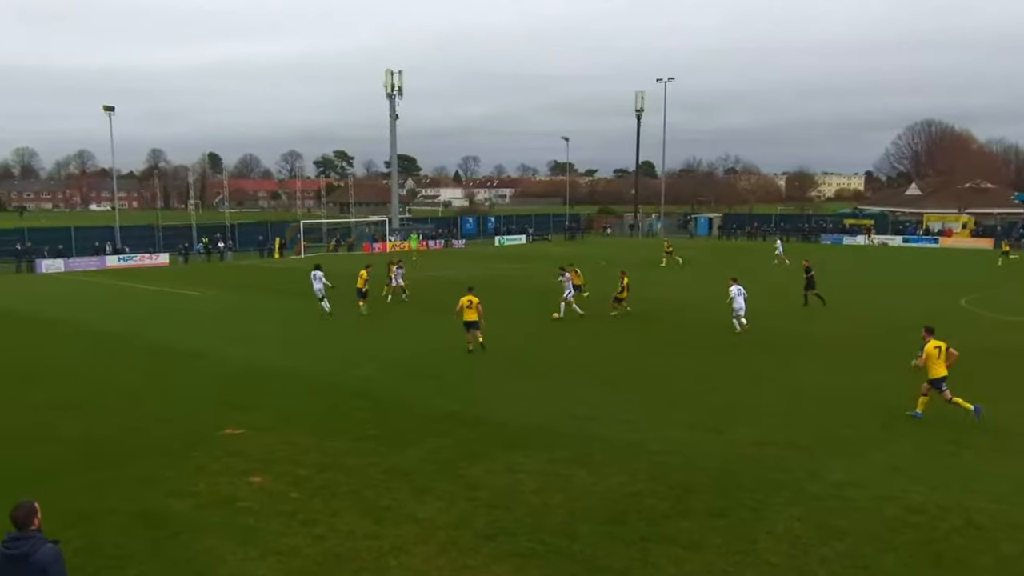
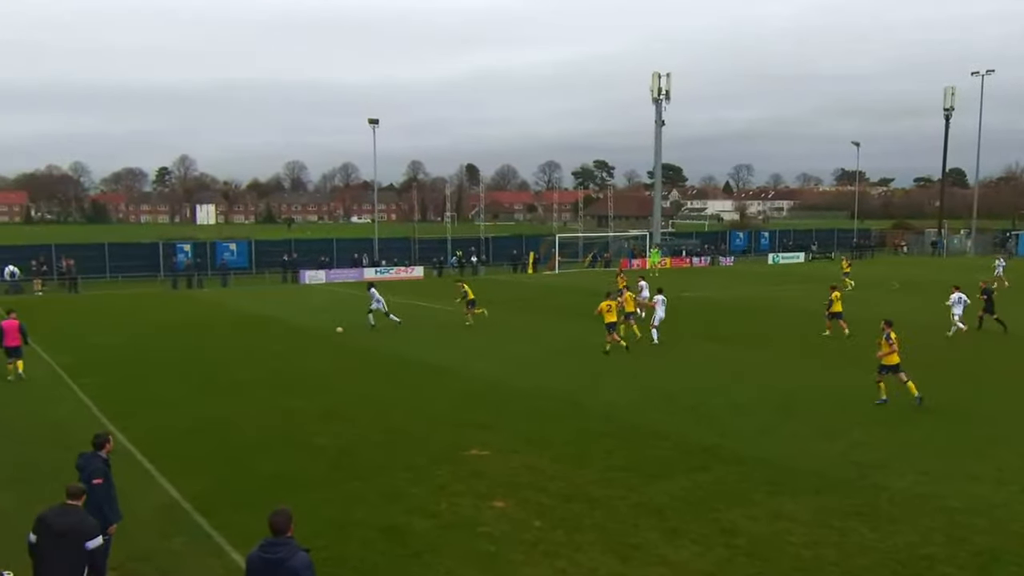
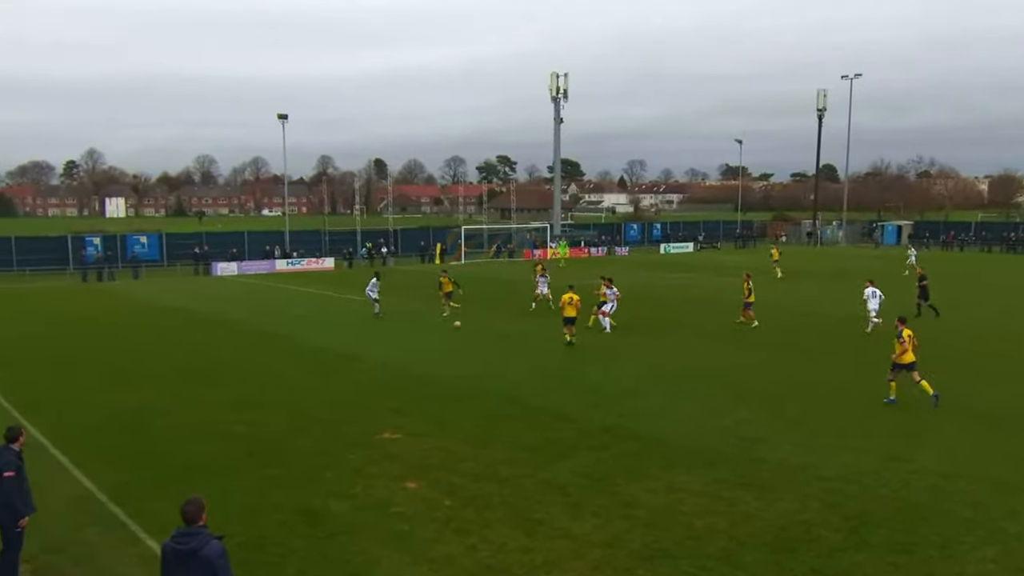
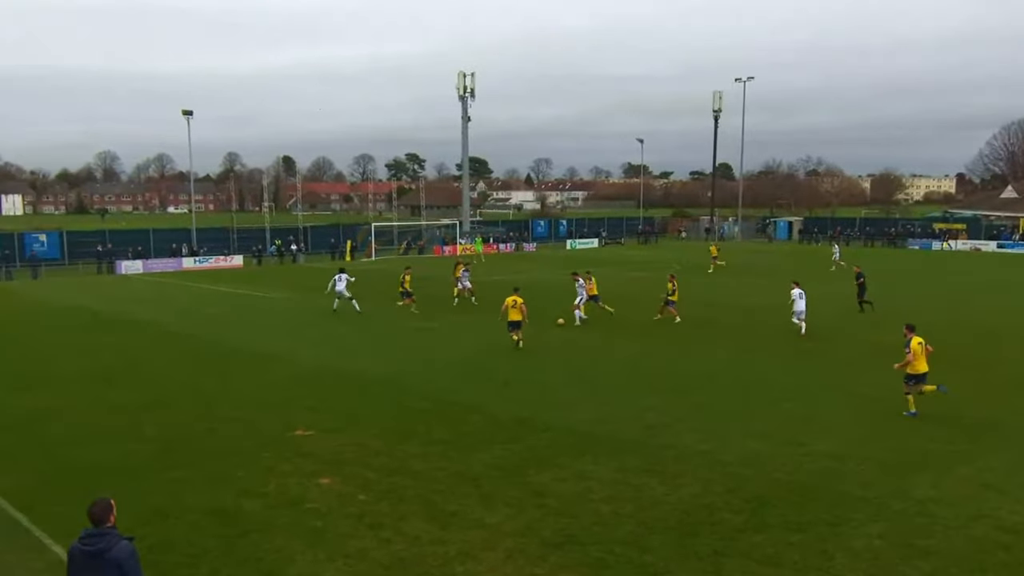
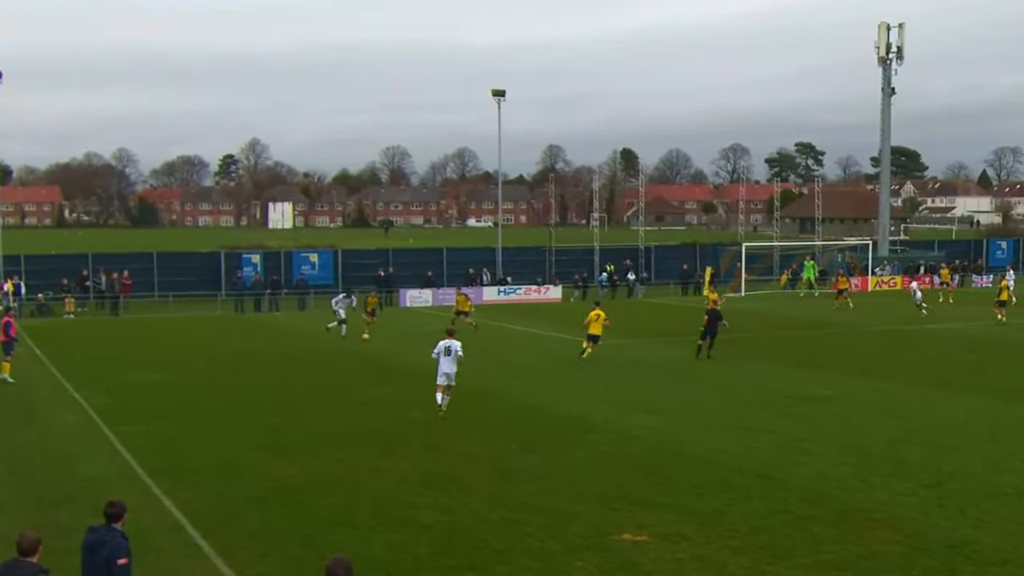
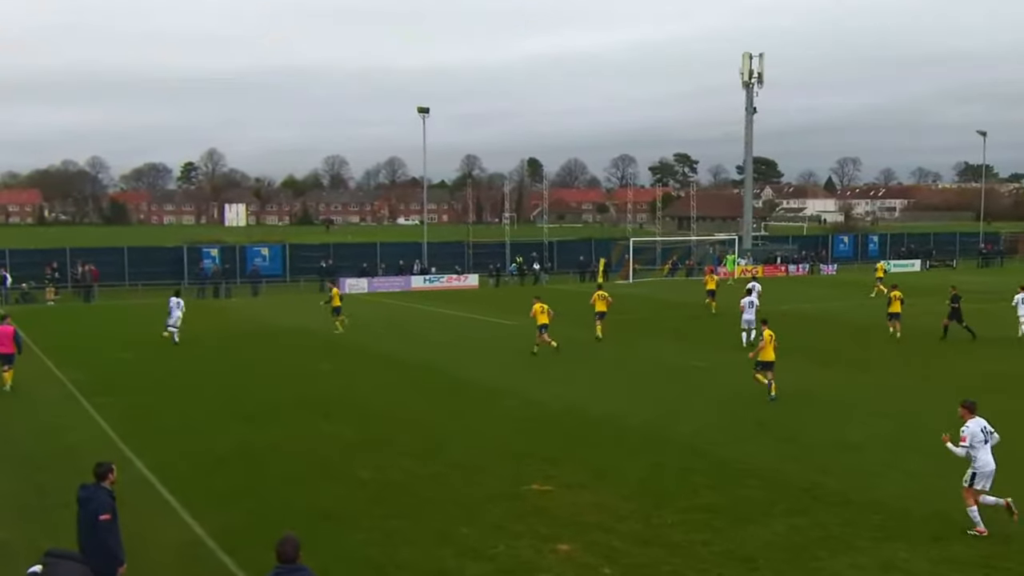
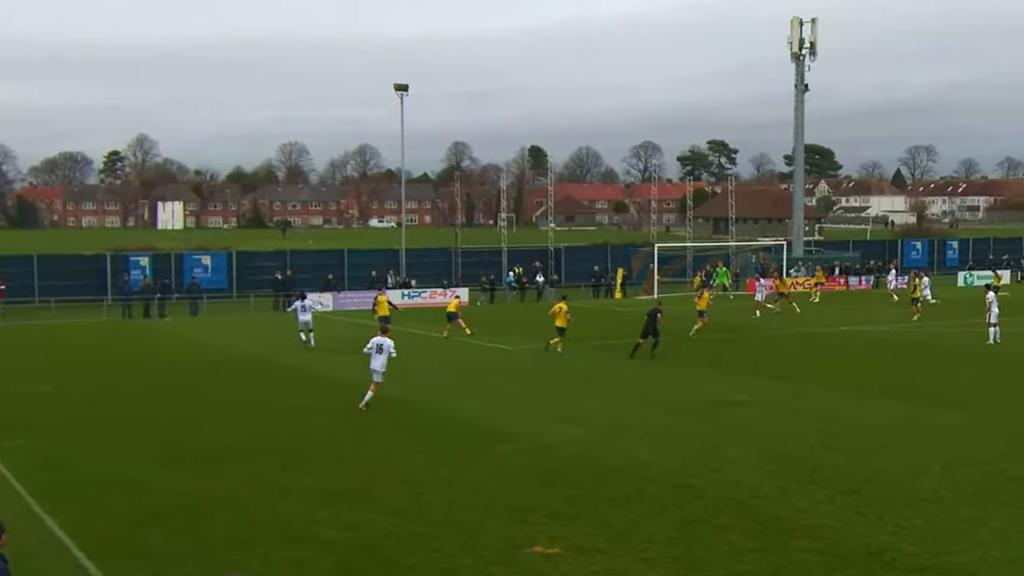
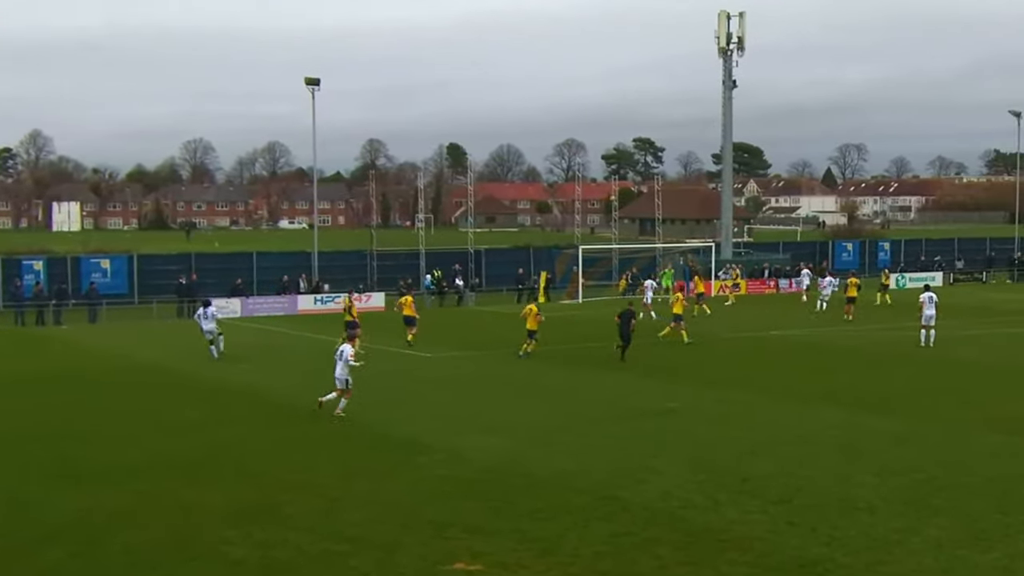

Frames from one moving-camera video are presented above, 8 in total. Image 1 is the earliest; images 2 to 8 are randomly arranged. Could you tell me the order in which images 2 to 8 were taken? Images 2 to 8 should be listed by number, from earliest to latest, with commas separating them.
4, 3, 2, 6, 5, 7, 8
